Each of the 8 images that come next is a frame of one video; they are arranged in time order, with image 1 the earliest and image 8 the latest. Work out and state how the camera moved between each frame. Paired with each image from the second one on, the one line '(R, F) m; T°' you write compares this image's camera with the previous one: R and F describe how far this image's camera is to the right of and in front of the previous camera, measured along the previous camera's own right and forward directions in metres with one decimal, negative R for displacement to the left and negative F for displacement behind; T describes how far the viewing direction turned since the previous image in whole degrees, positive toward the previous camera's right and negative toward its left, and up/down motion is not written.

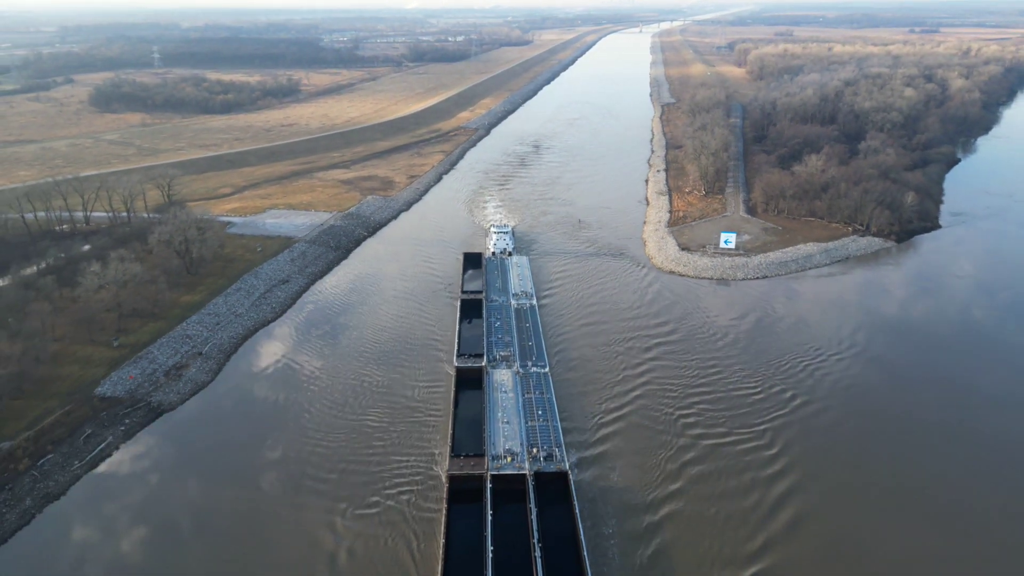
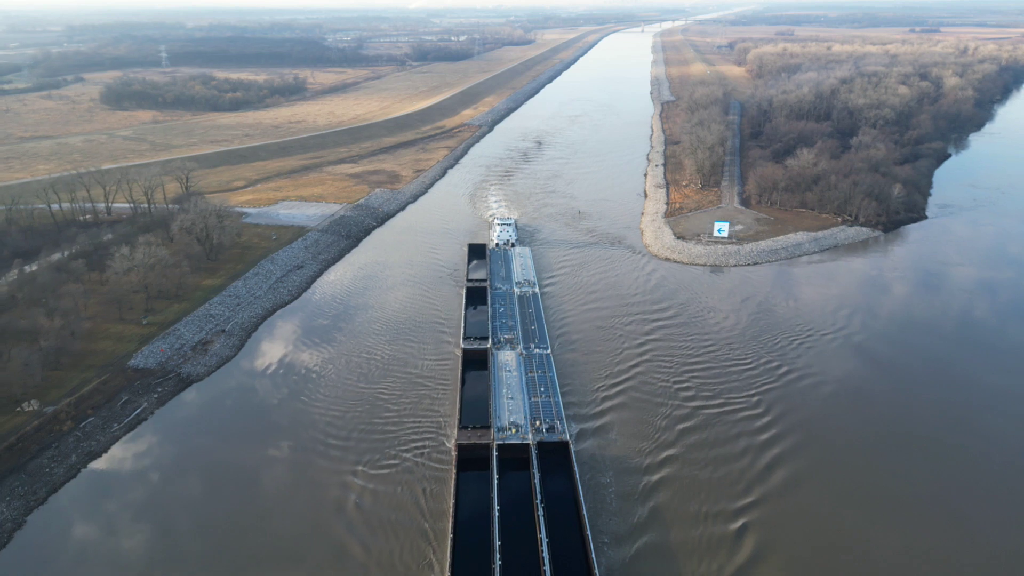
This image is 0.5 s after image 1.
(0.0, -0.7) m; 0°
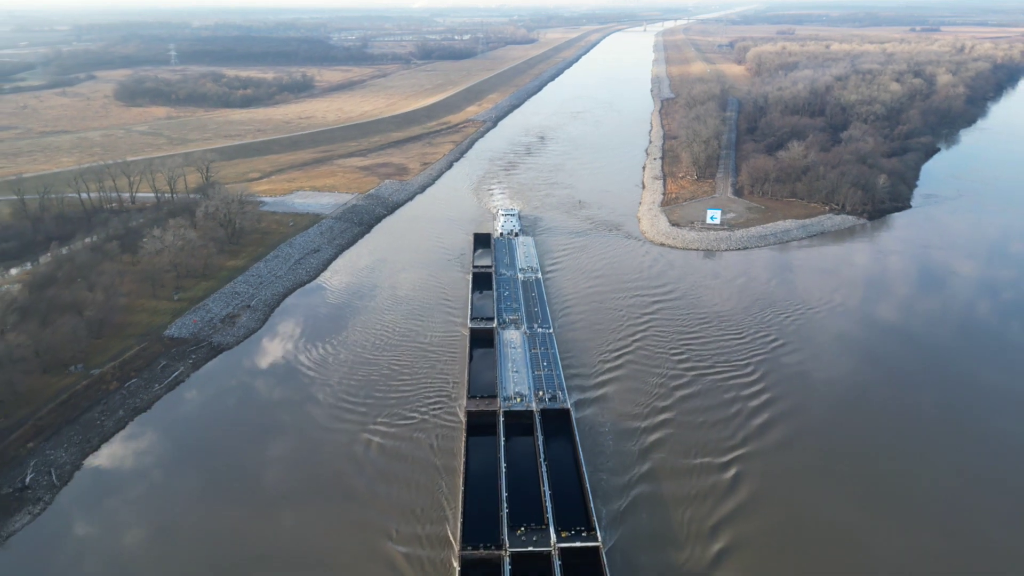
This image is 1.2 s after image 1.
(0.0, -0.9) m; 0°
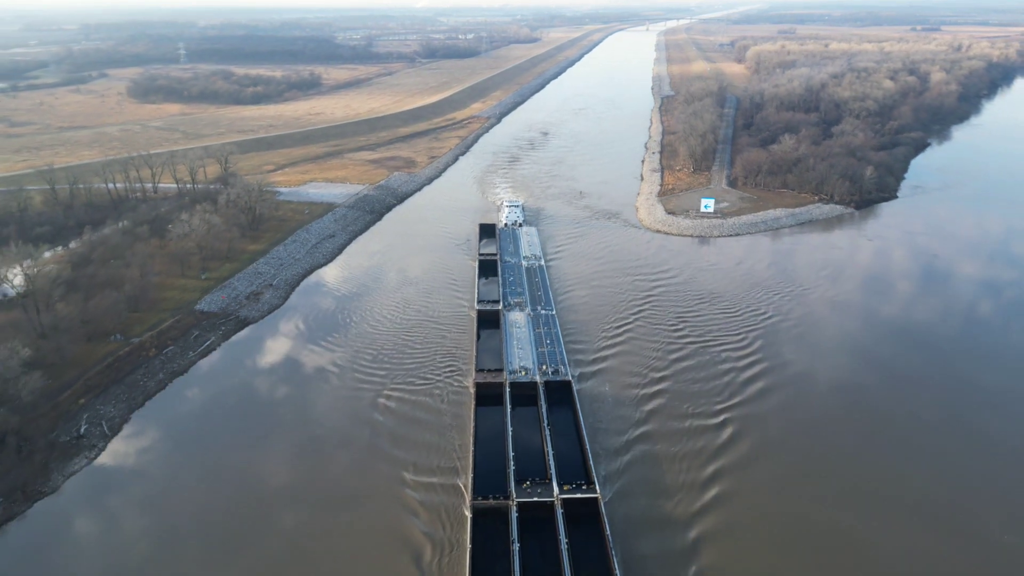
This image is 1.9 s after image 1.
(0.0, -0.9) m; 0°
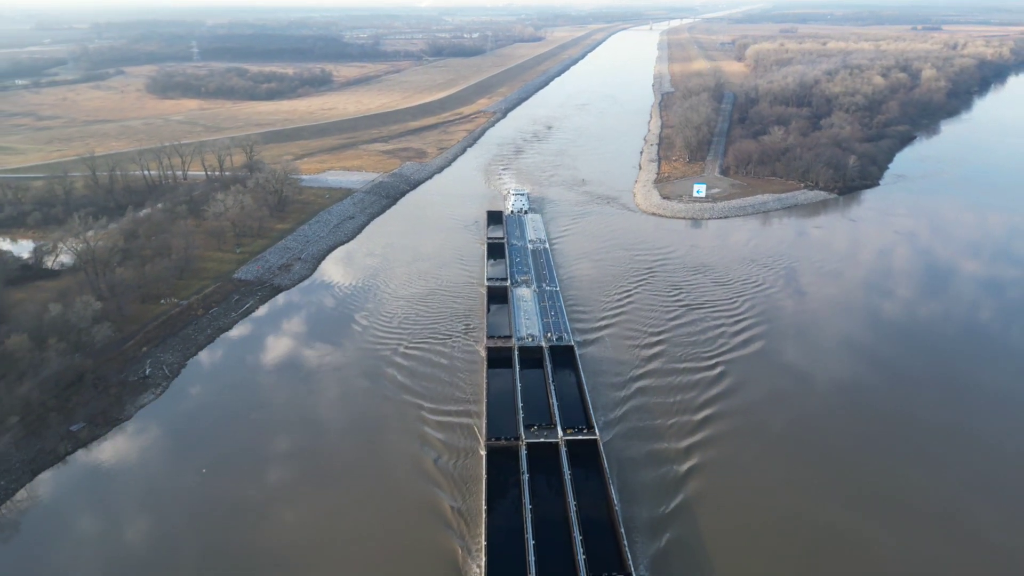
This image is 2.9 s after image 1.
(-0.1, -1.3) m; 0°
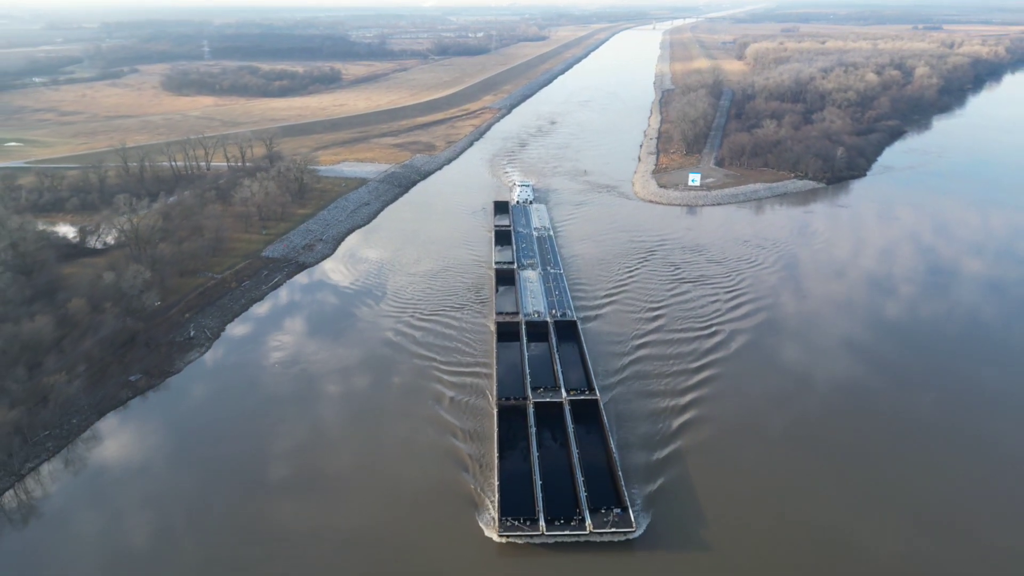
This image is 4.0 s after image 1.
(-0.1, -1.1) m; 0°
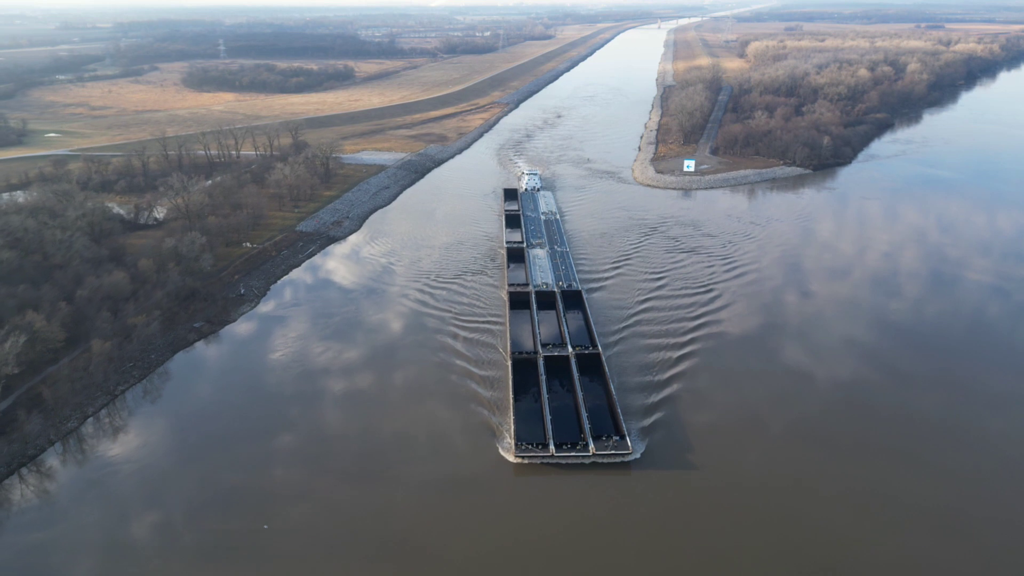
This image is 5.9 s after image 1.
(-0.1, -1.6) m; 0°
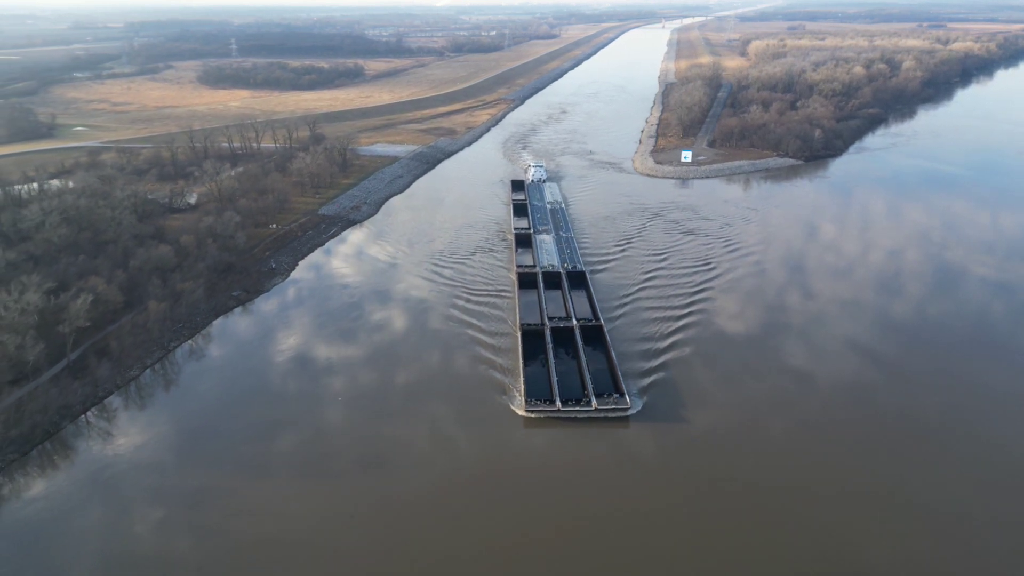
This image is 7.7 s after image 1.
(-0.1, -1.2) m; 0°
